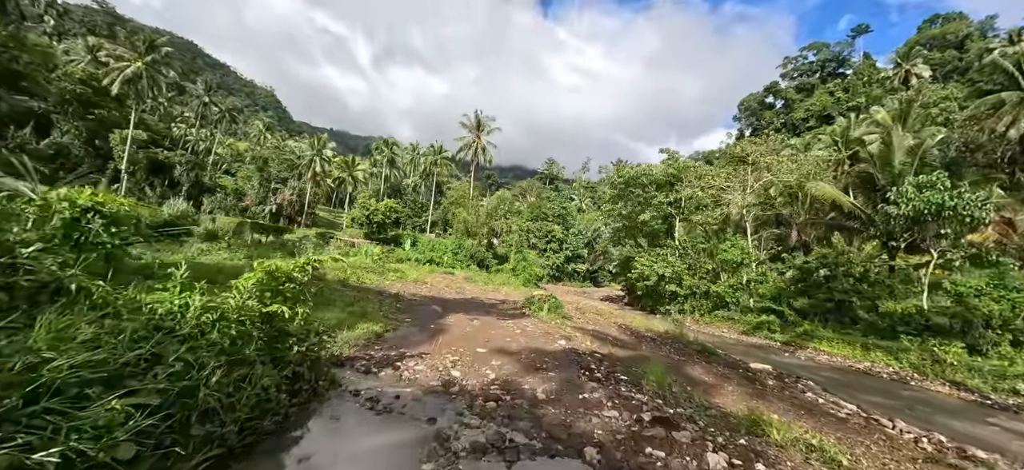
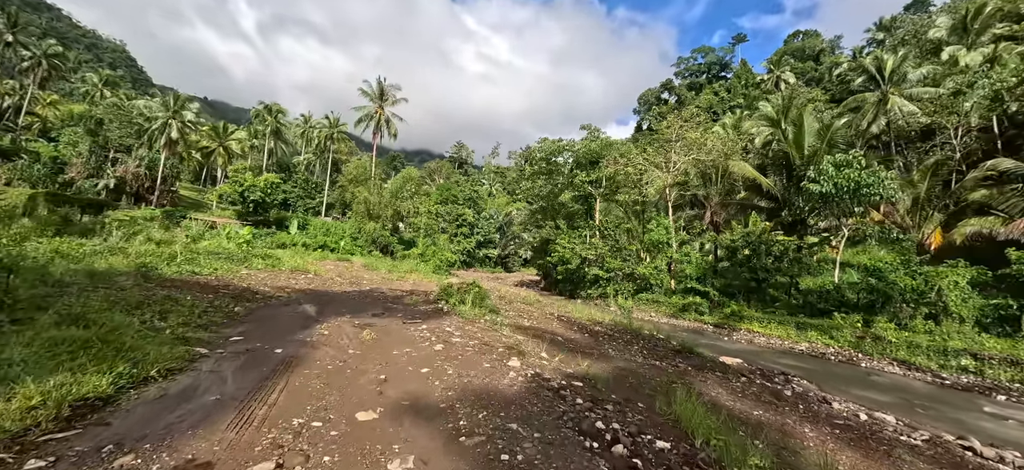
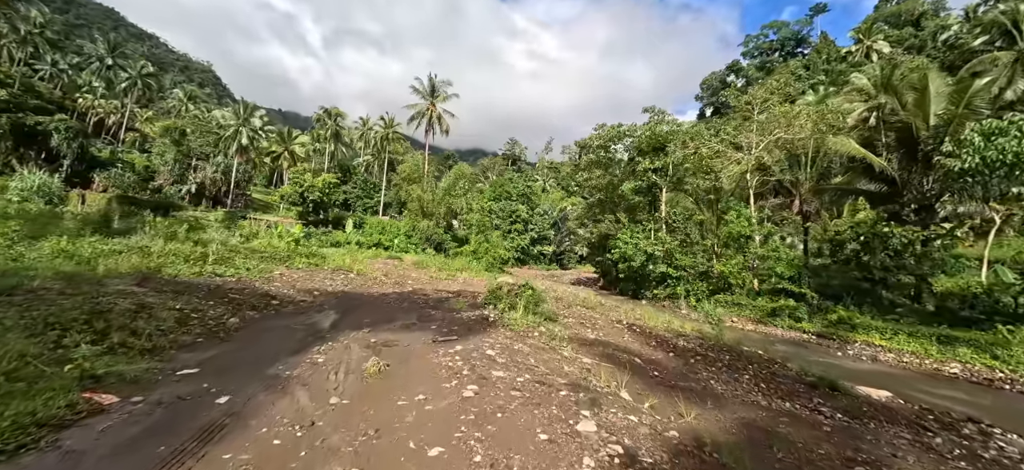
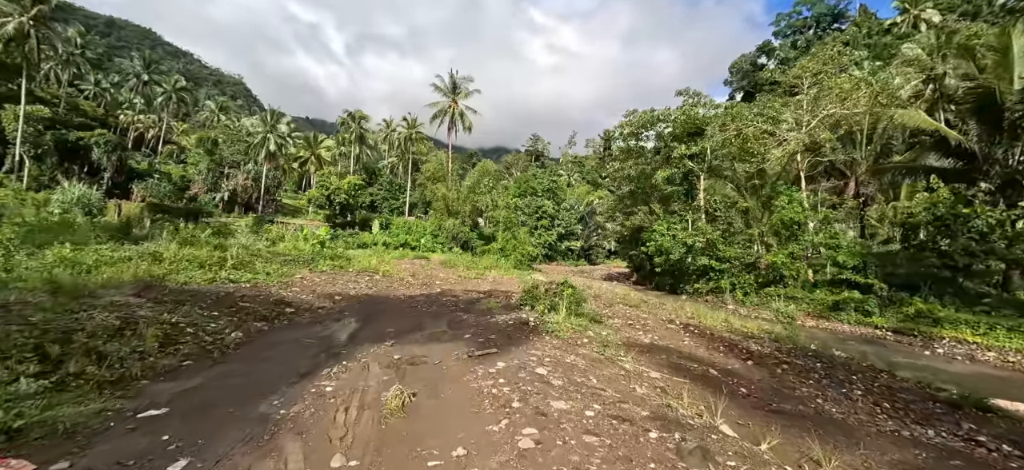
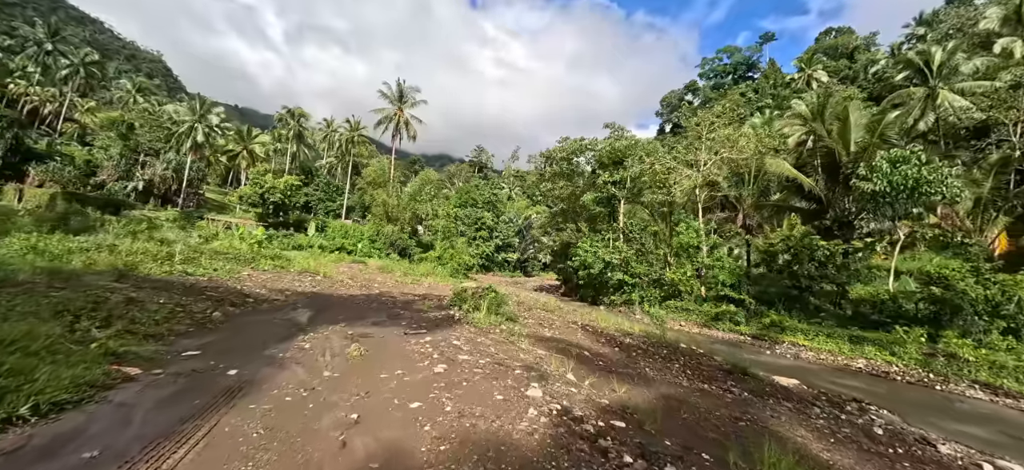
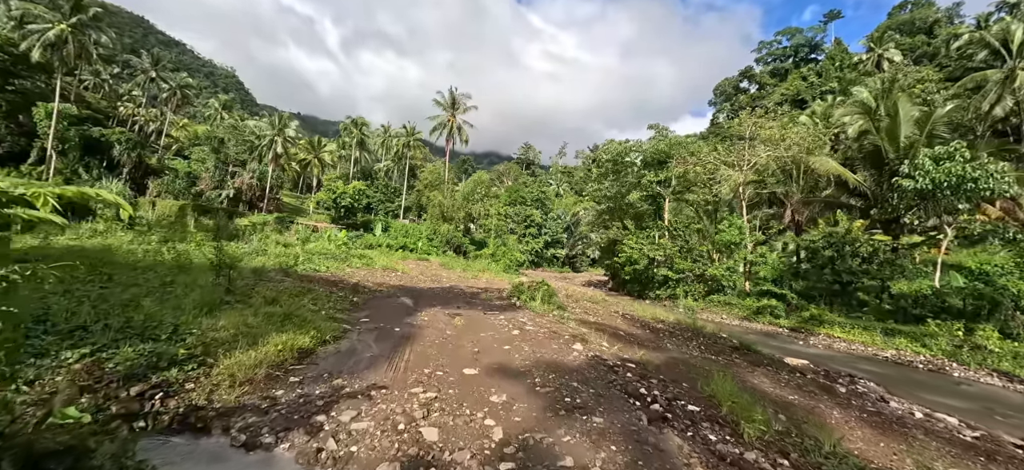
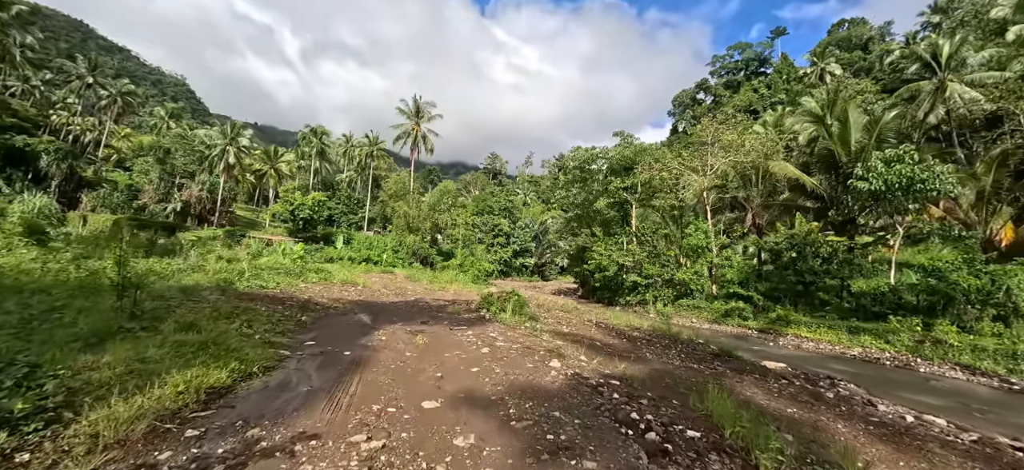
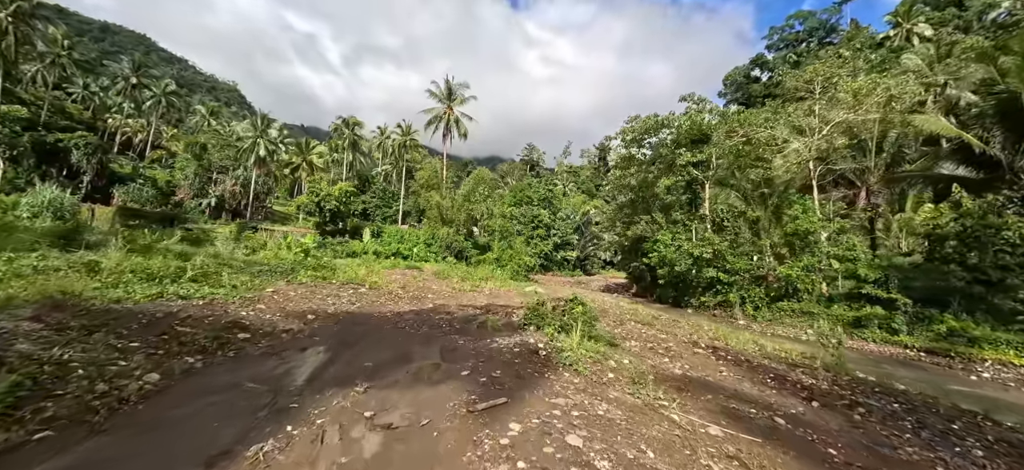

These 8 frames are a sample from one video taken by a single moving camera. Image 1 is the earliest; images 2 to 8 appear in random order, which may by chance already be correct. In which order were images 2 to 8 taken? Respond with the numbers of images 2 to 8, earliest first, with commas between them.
6, 7, 2, 5, 3, 4, 8
